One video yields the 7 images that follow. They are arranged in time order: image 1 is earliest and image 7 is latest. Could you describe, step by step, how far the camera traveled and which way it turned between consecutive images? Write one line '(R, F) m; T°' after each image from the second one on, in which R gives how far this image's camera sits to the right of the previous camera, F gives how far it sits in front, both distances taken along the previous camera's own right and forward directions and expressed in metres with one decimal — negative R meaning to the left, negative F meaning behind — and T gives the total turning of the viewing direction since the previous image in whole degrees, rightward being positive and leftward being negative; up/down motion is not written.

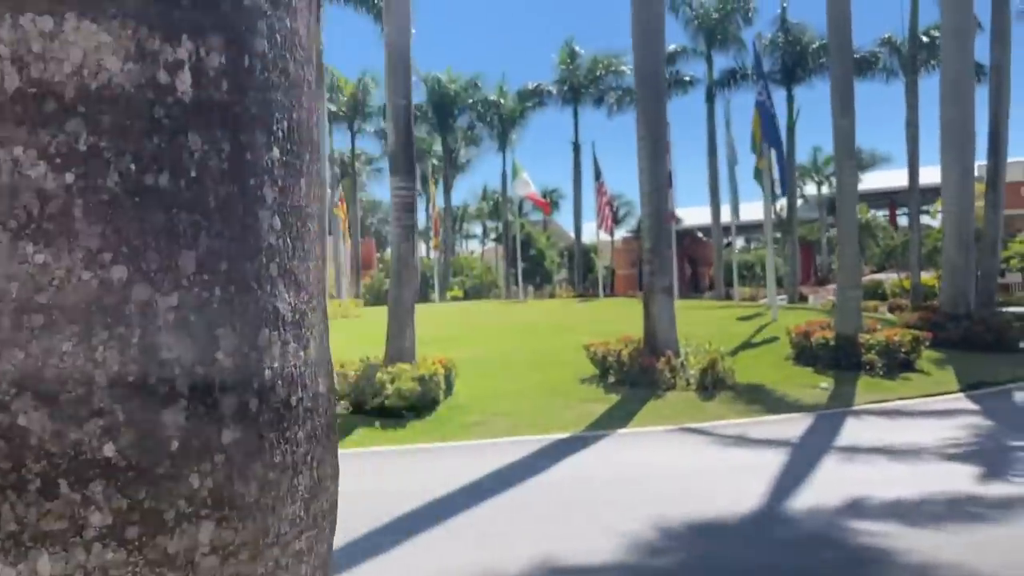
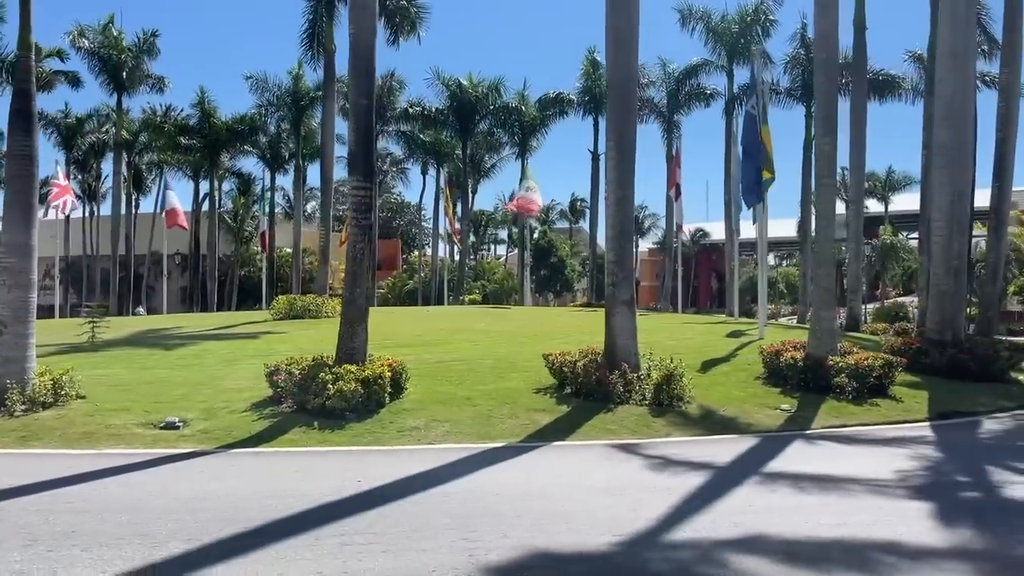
(+1.1, +0.1) m; -2°
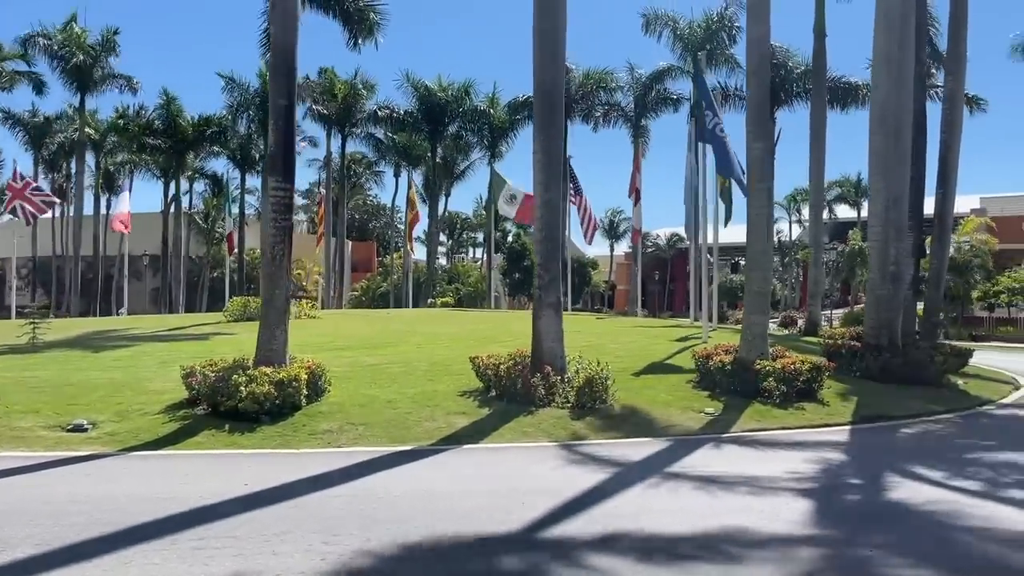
(+0.9, 0.0) m; +1°
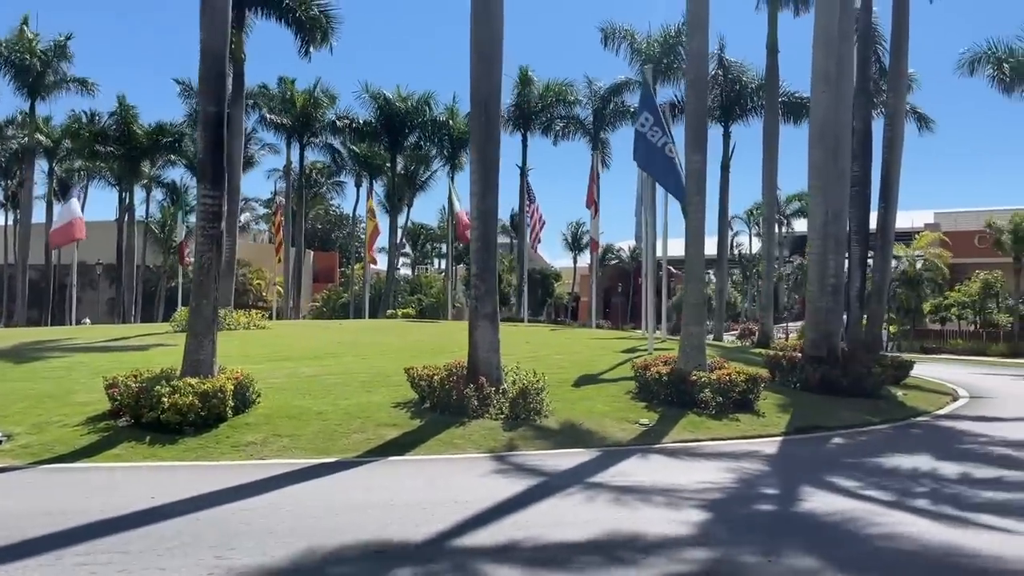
(+0.5, 0.0) m; +2°
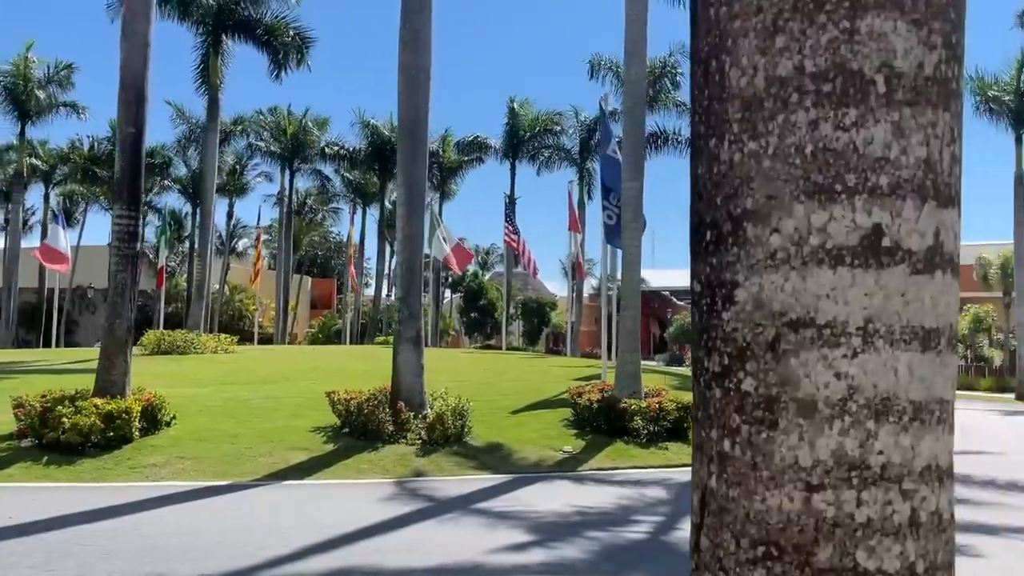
(+1.3, +0.1) m; 0°
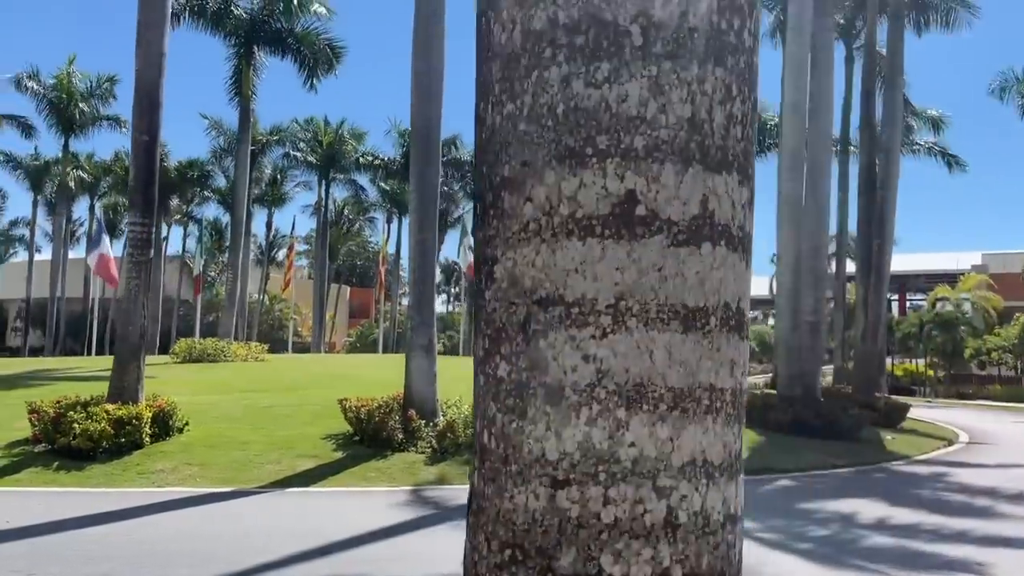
(+0.4, +0.1) m; -3°
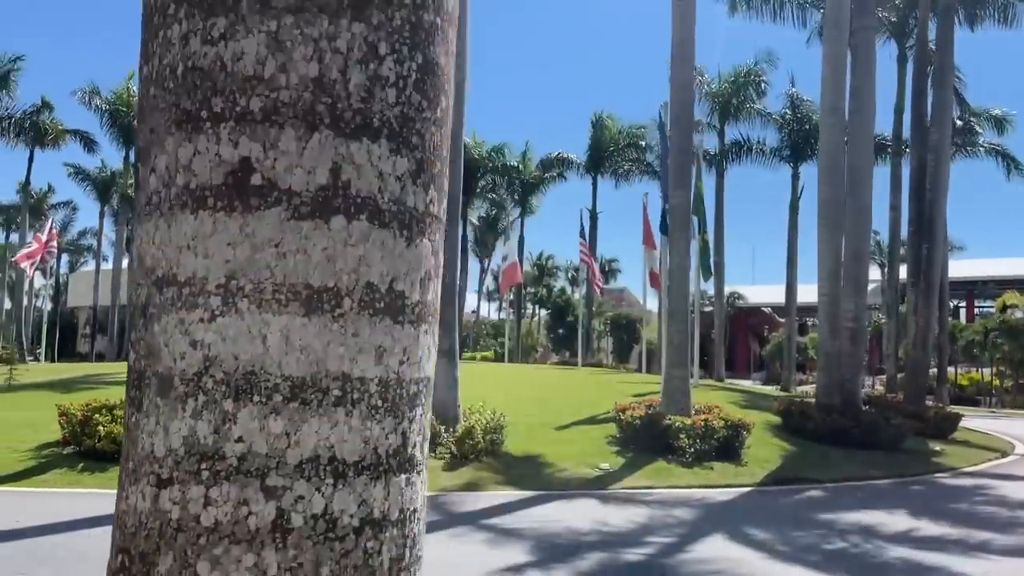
(+0.5, +0.1) m; -4°
